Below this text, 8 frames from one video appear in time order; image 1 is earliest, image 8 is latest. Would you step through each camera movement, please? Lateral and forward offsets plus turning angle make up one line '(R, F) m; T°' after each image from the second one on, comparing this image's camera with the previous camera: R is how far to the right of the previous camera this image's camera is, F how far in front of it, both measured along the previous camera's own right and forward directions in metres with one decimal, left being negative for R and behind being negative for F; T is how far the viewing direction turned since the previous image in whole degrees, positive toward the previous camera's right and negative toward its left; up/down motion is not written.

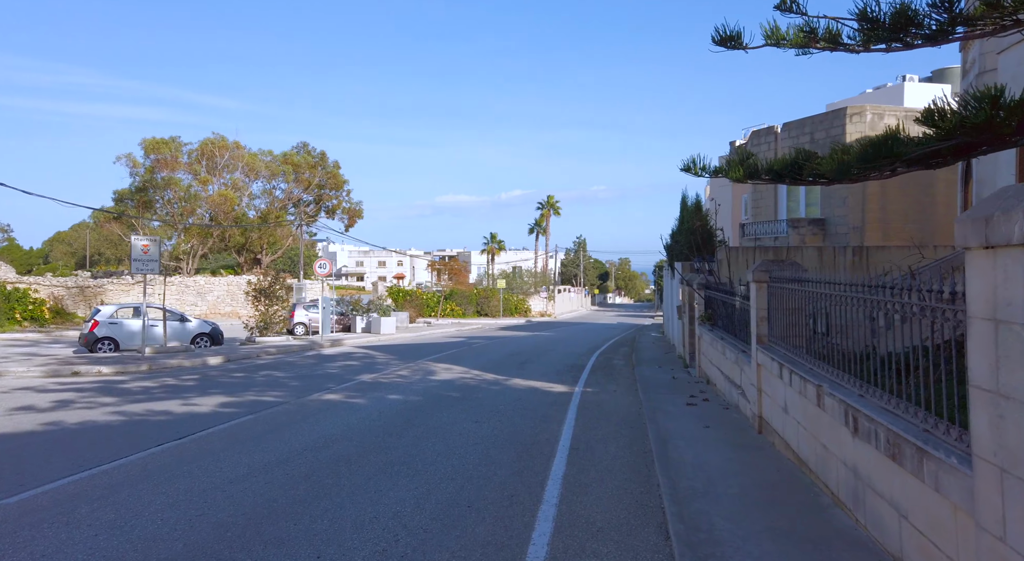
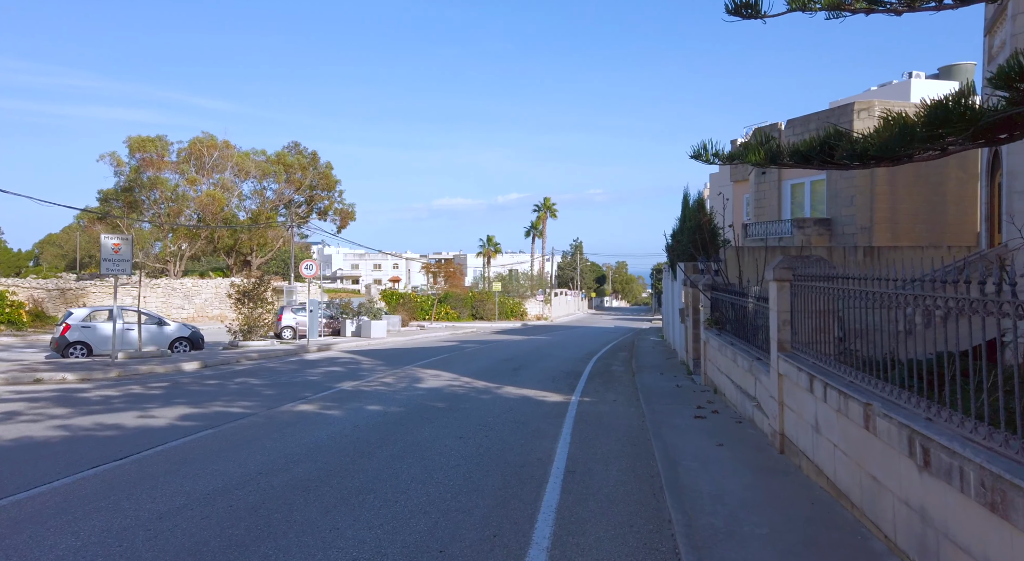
(+0.1, +1.0) m; 0°
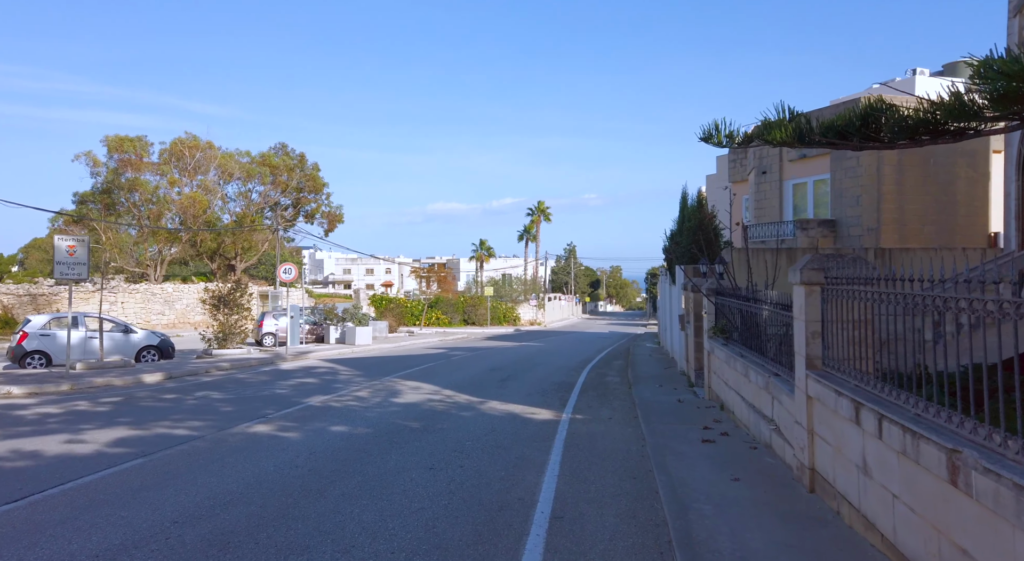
(+0.2, +1.2) m; +1°
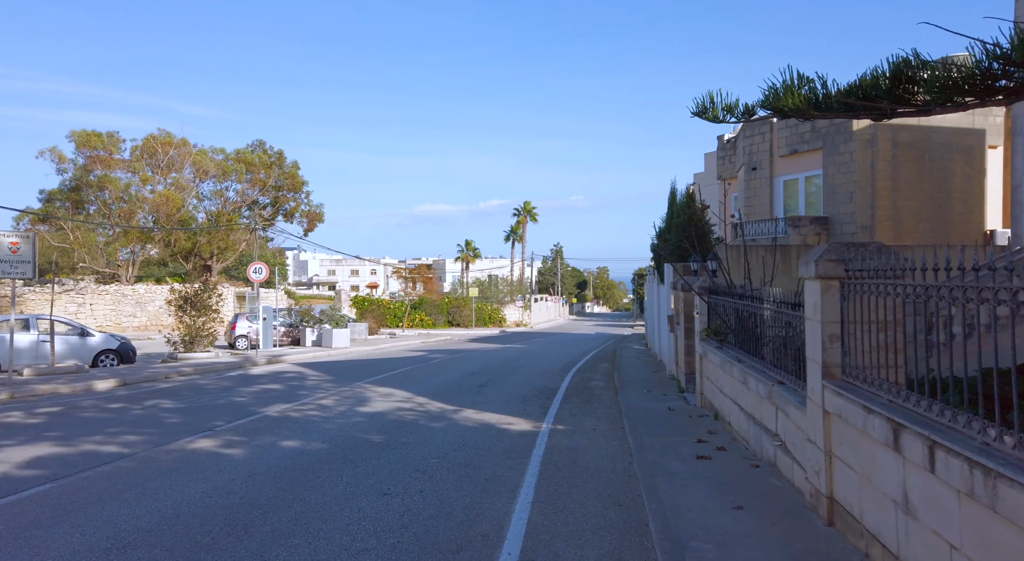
(+0.2, +1.0) m; +1°
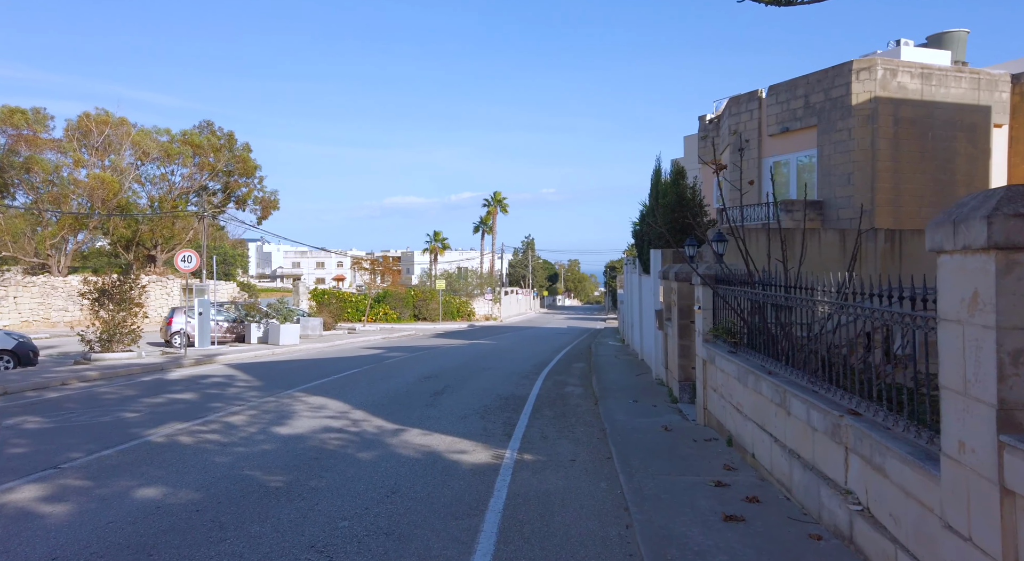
(+0.2, +2.4) m; +3°
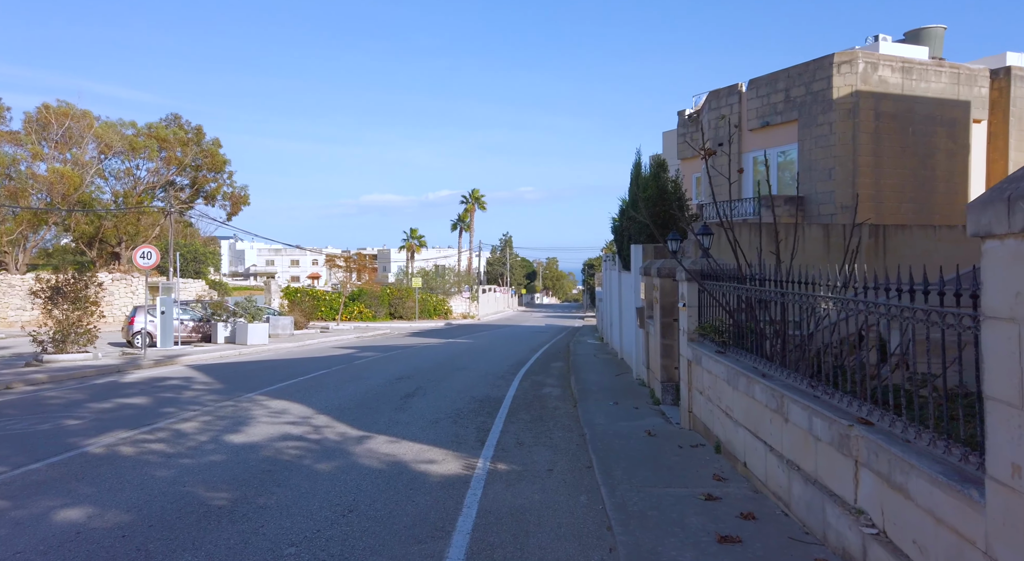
(+0.1, +0.6) m; +2°
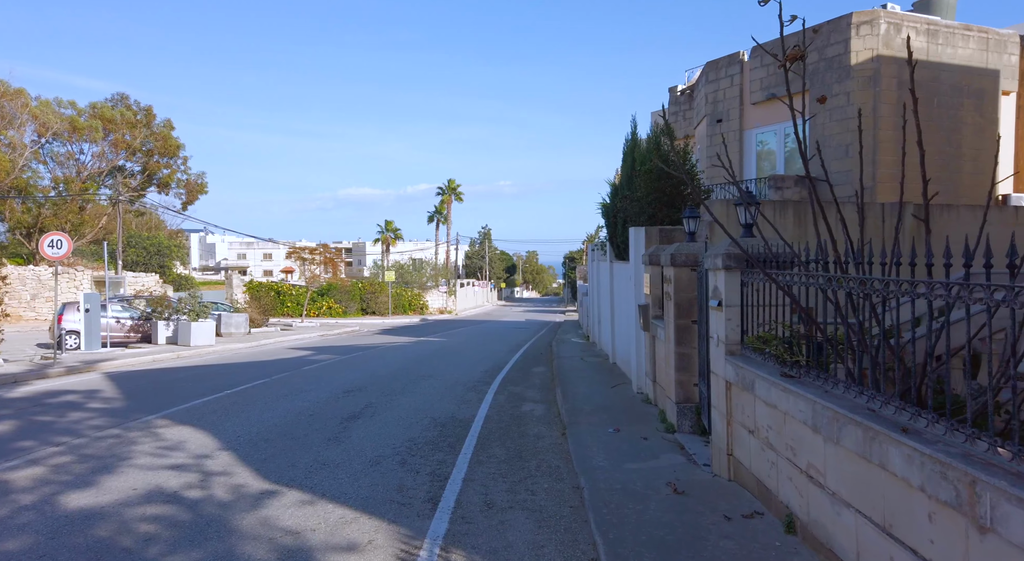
(+0.1, +2.6) m; +2°
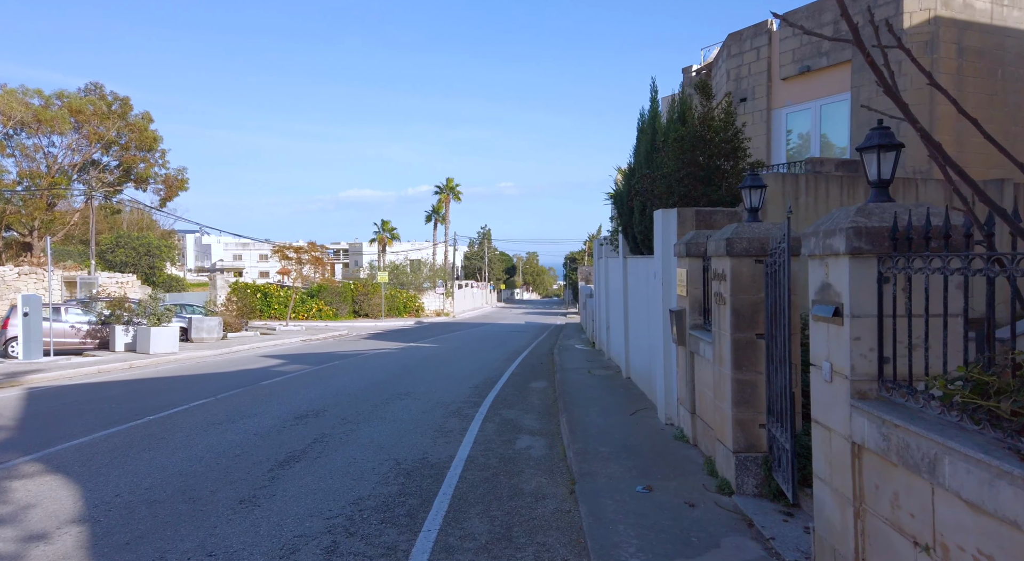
(+0.1, +2.5) m; 0°
